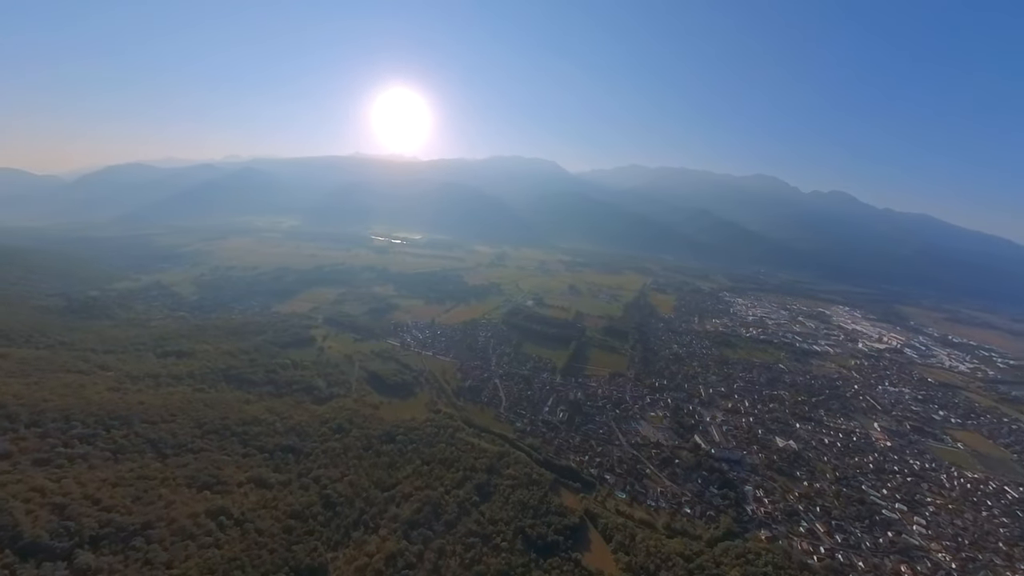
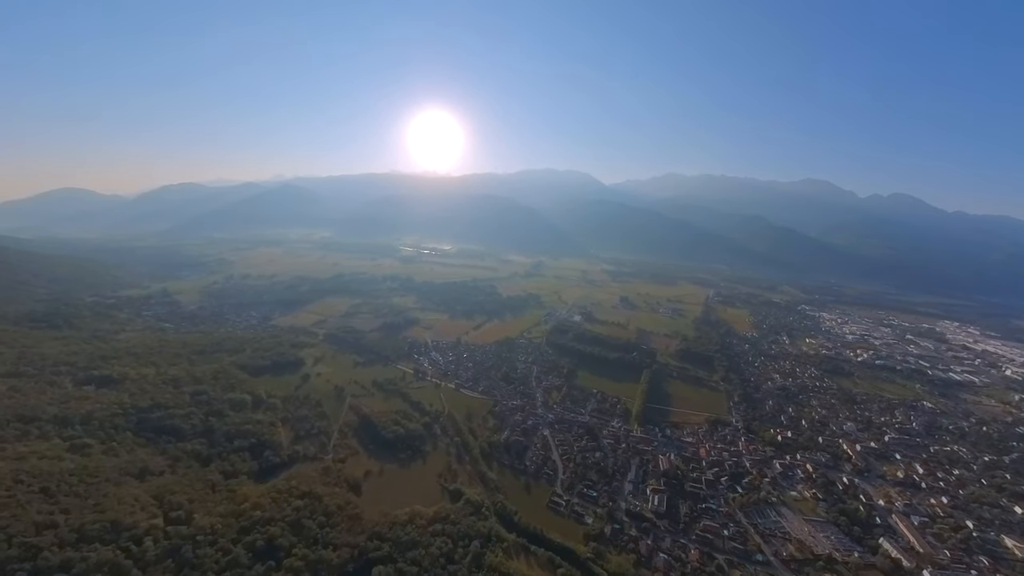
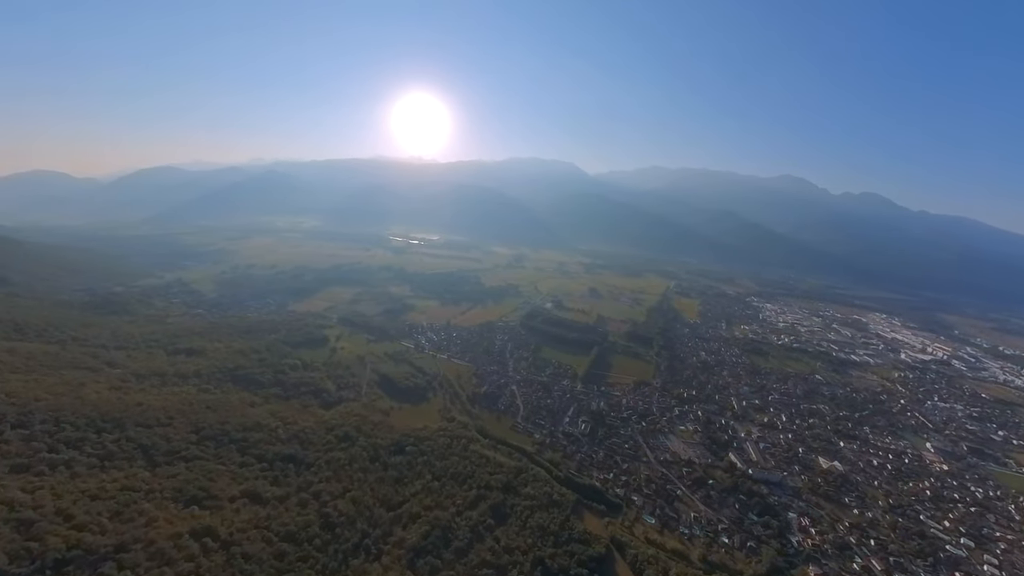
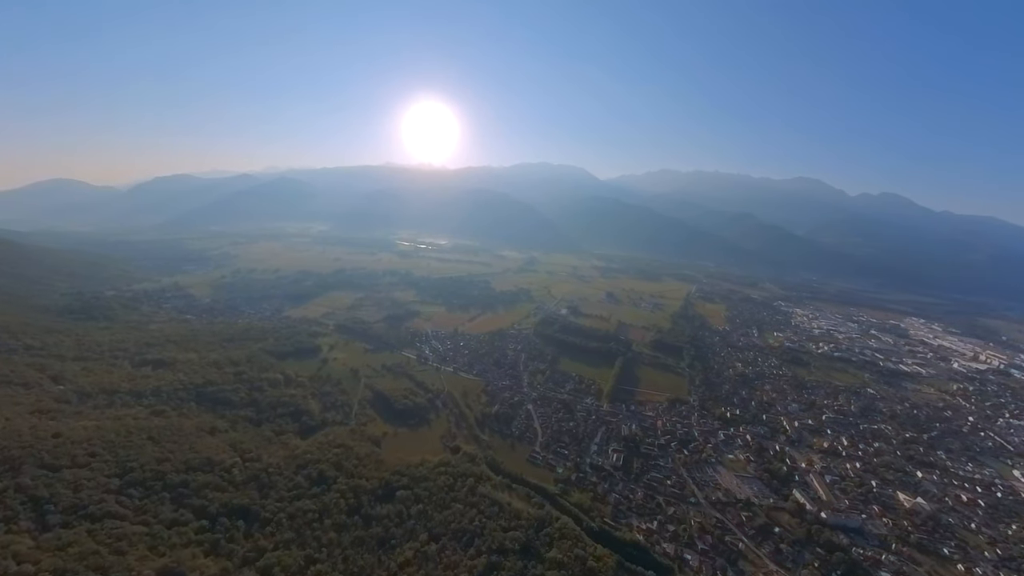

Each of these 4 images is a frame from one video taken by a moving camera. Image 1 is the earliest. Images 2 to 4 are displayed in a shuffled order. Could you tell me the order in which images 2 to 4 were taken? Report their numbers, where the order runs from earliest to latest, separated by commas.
3, 4, 2
